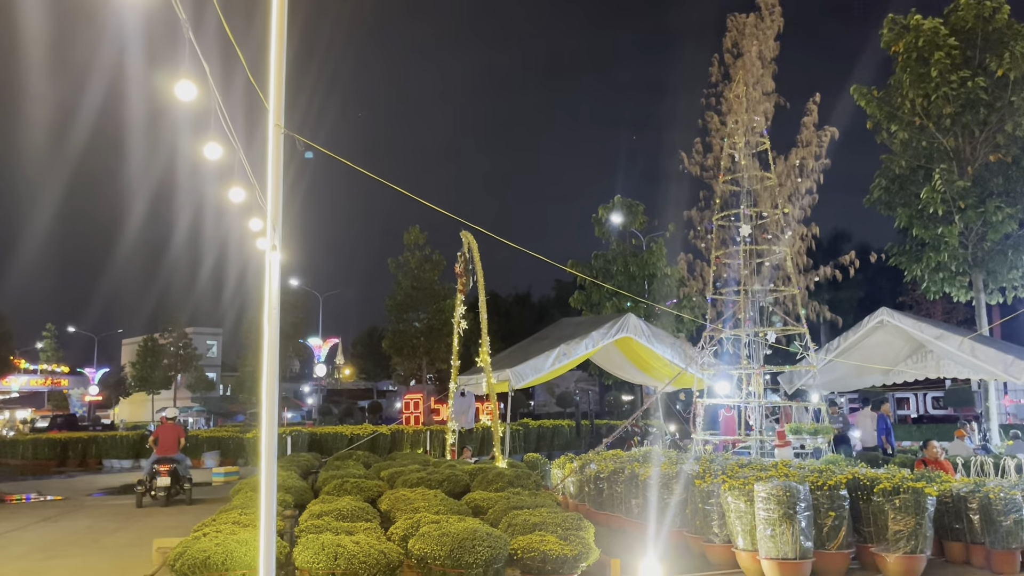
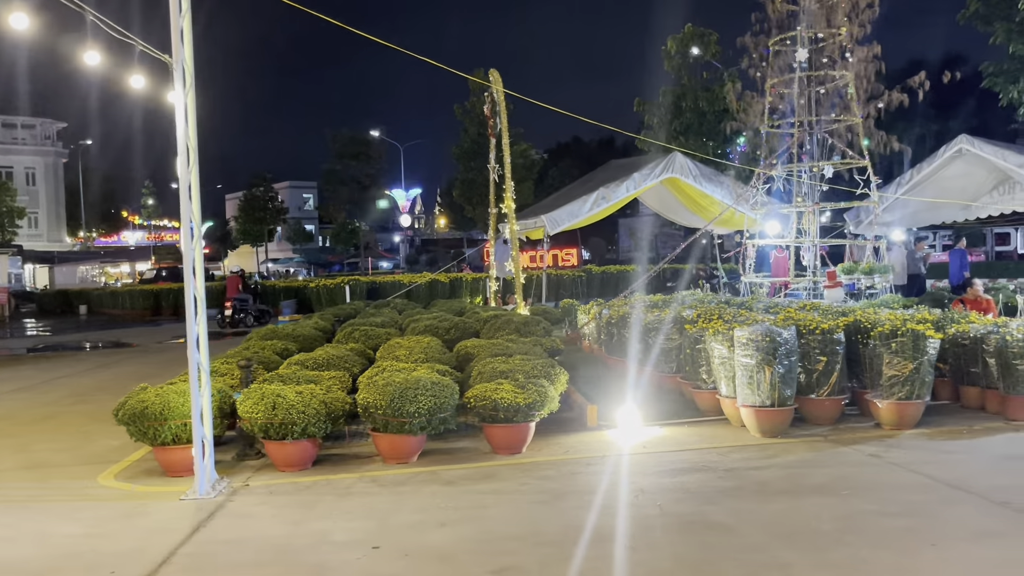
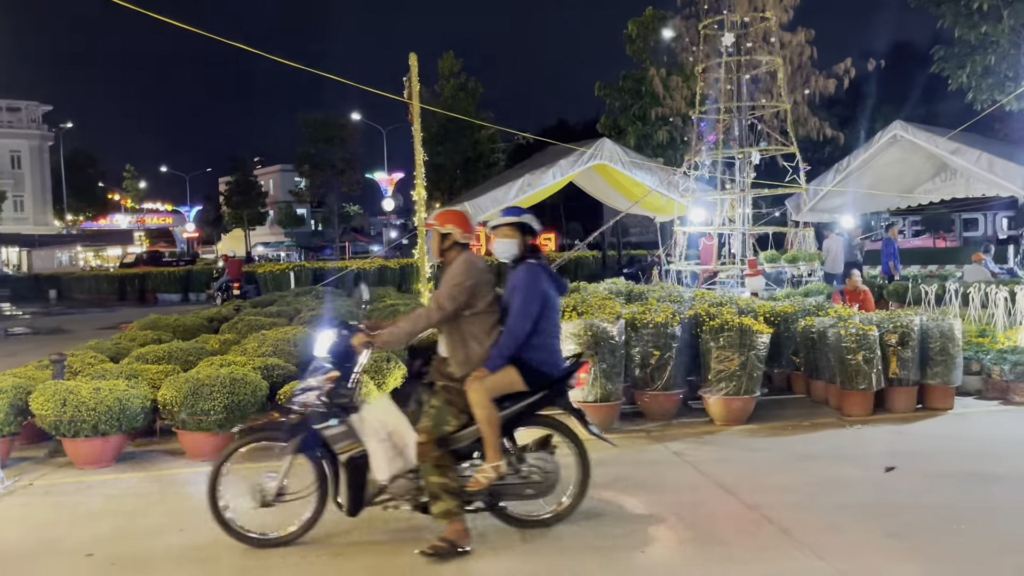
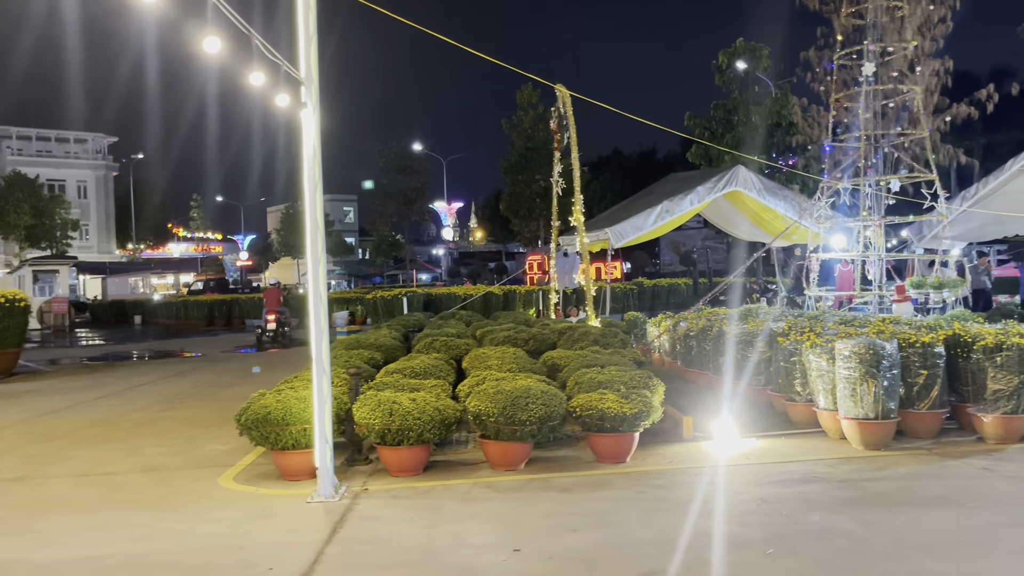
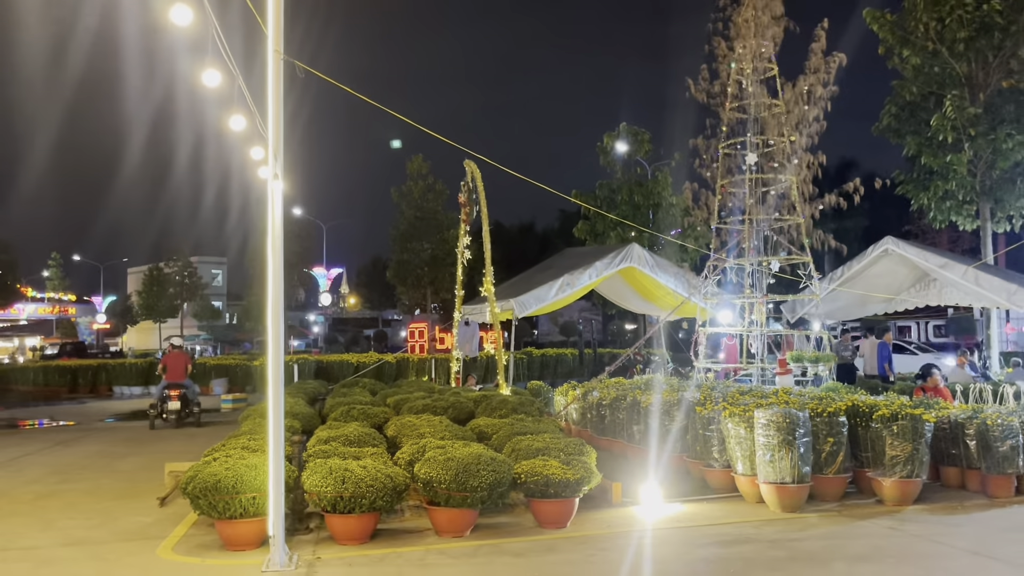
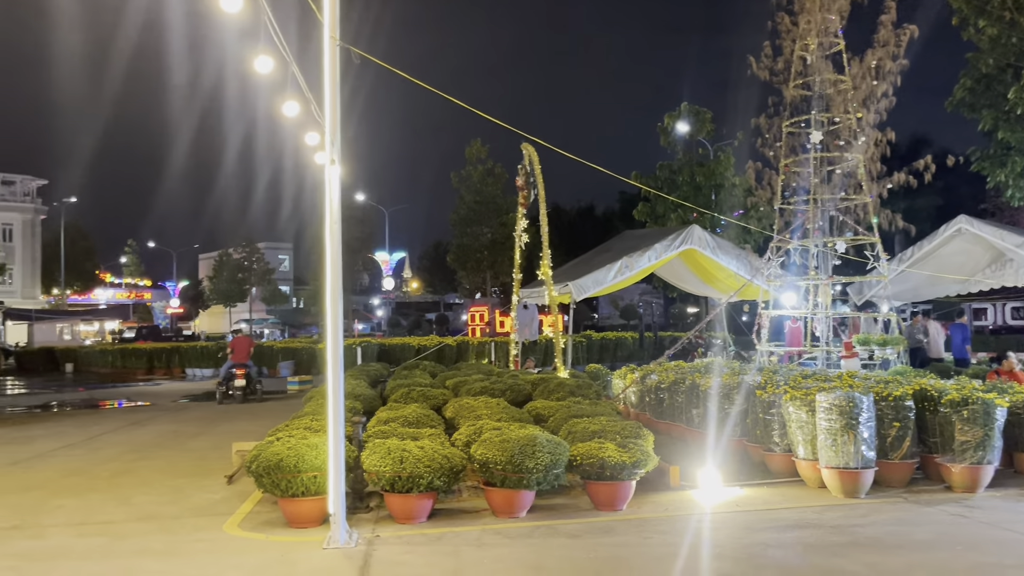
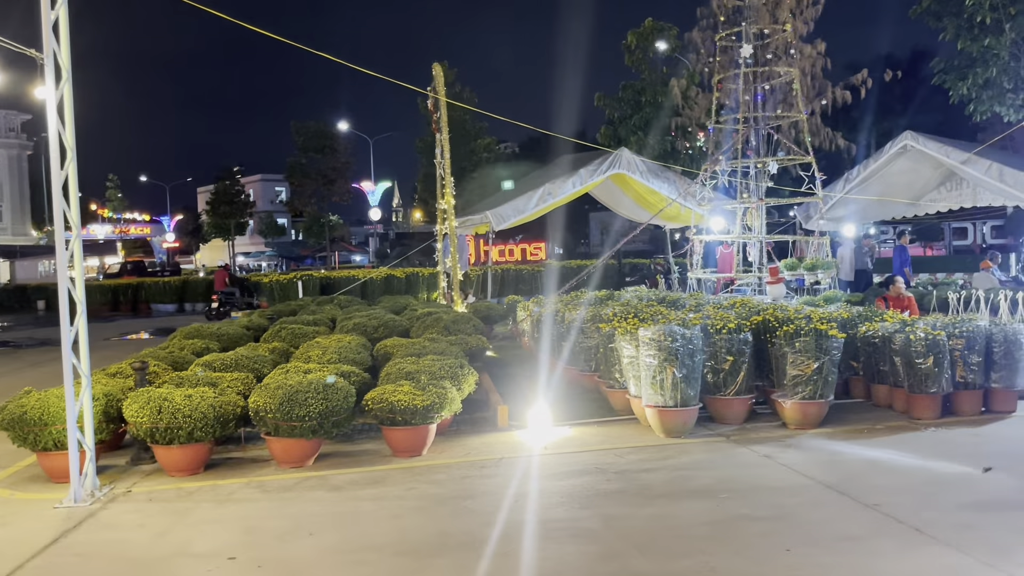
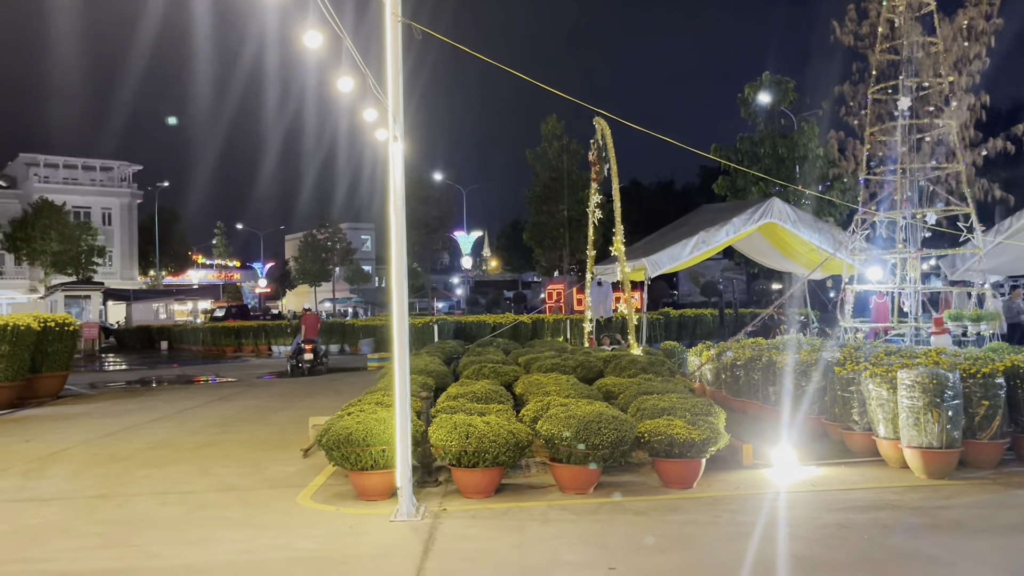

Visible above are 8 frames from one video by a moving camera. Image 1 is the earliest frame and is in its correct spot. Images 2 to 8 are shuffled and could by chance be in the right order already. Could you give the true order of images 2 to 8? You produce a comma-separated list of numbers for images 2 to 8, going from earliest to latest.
5, 6, 8, 4, 2, 7, 3
